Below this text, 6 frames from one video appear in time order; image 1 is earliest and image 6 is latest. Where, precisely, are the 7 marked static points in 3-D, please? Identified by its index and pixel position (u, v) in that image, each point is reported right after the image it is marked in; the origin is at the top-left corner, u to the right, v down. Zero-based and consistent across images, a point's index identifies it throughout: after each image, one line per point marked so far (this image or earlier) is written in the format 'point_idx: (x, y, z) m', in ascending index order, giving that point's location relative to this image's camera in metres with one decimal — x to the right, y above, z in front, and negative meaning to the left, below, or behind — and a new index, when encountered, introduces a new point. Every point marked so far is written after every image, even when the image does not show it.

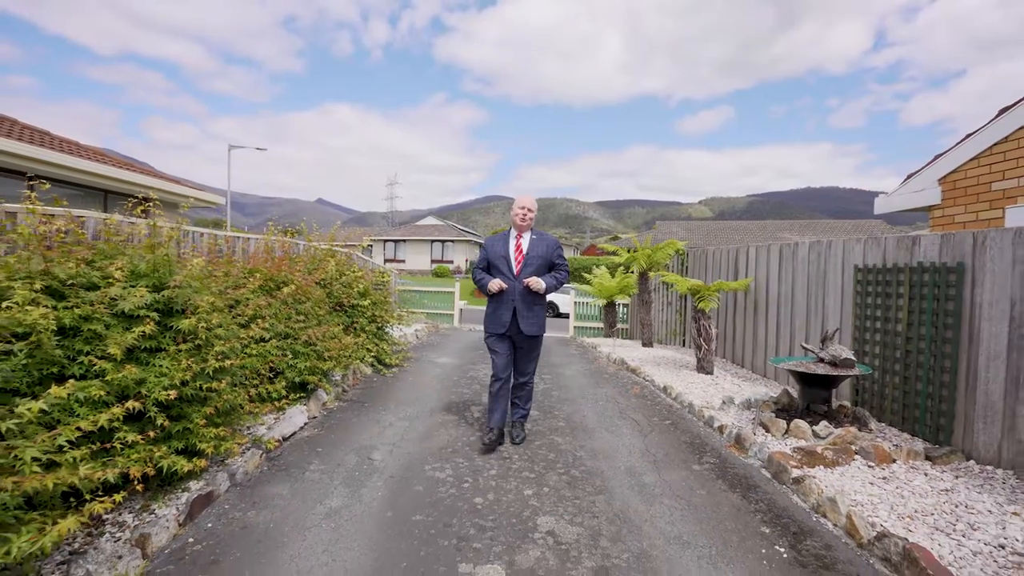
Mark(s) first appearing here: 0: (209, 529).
0: (-1.4, -1.1, +2.9) m
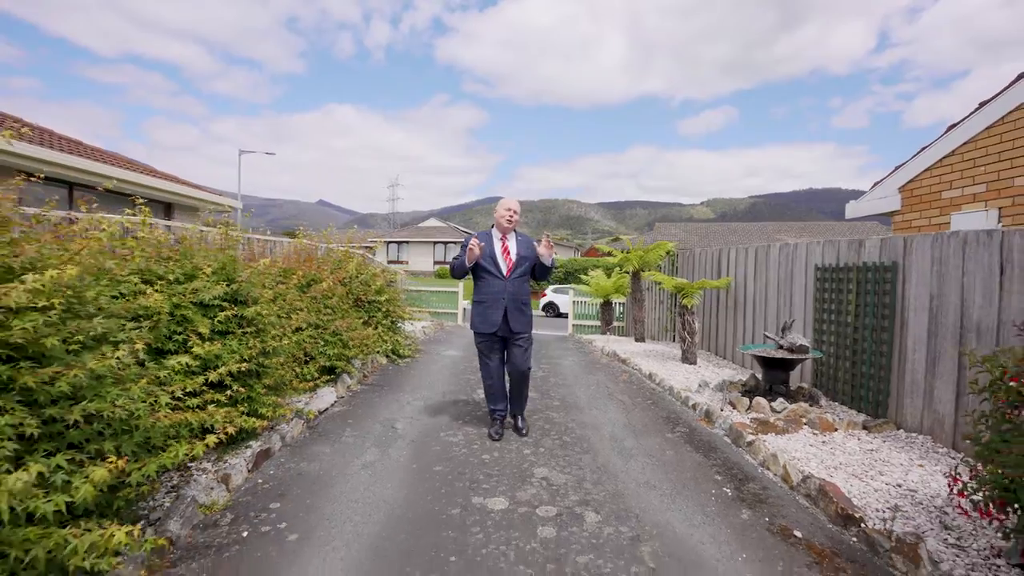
0: (-1.3, -1.0, +3.6) m
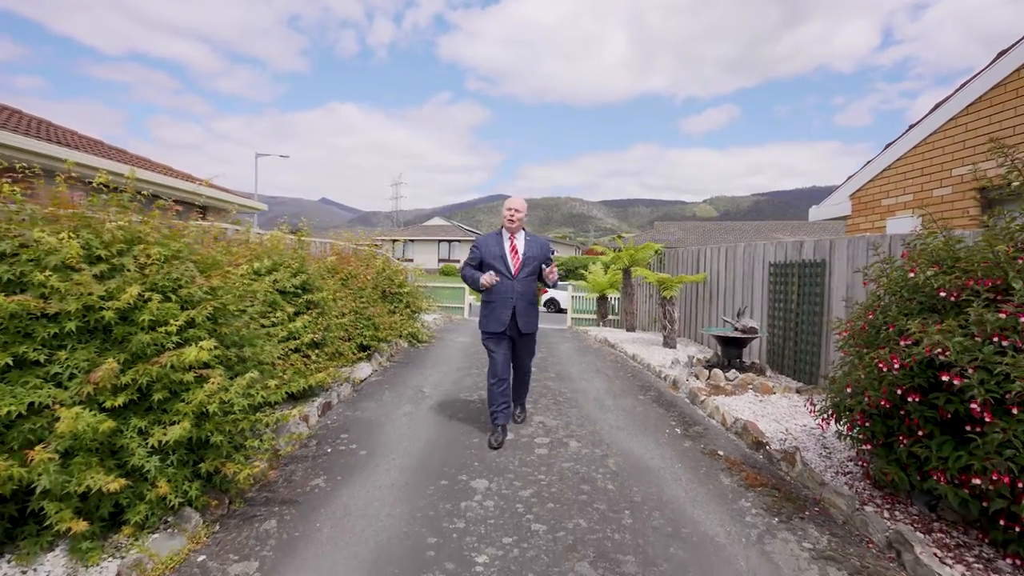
0: (-1.3, -1.0, +4.8) m
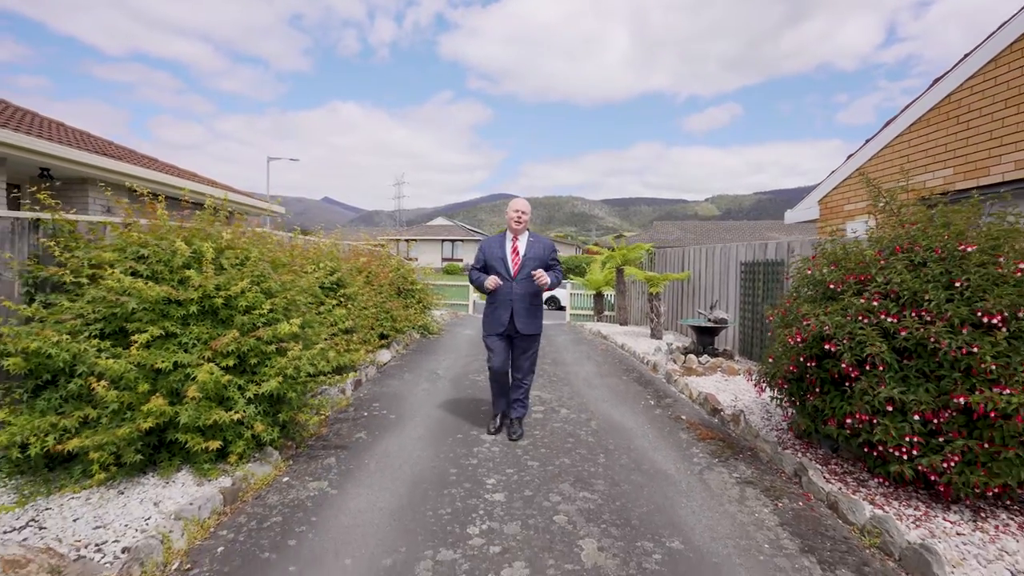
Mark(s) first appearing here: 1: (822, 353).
0: (-1.3, -0.9, +5.8) m
1: (+1.8, -0.4, +3.6) m
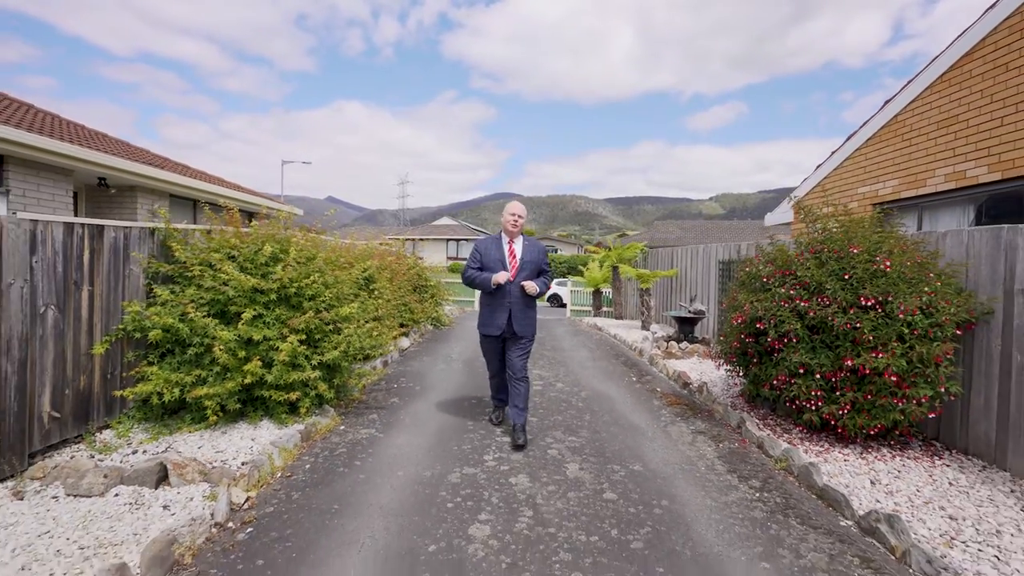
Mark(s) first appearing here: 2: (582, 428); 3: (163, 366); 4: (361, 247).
0: (-1.3, -0.9, +6.8) m
1: (+1.8, -0.3, +4.6) m
2: (+0.5, -1.0, +4.7) m
3: (-2.3, -0.5, +4.1) m
4: (-1.8, +0.5, +7.4) m
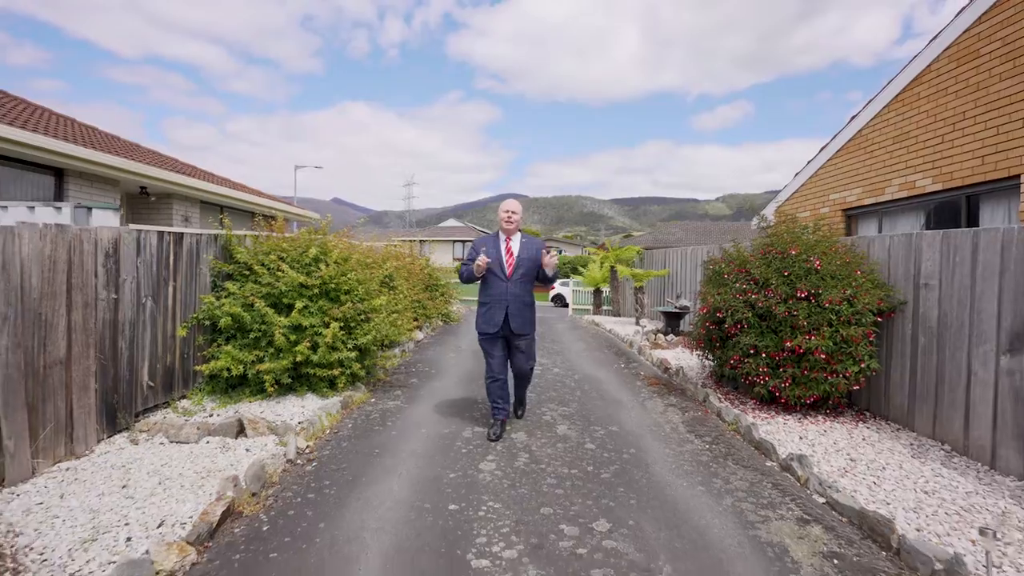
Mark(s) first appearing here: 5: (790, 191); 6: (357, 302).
0: (-1.2, -0.8, +7.7) m
1: (+1.8, -0.3, +5.6) m
2: (+0.5, -1.0, +5.7) m
3: (-2.3, -0.5, +5.1) m
4: (-1.8, +0.5, +8.4) m
5: (+4.7, +1.7, +10.6) m
6: (-1.4, -0.1, +5.6) m
